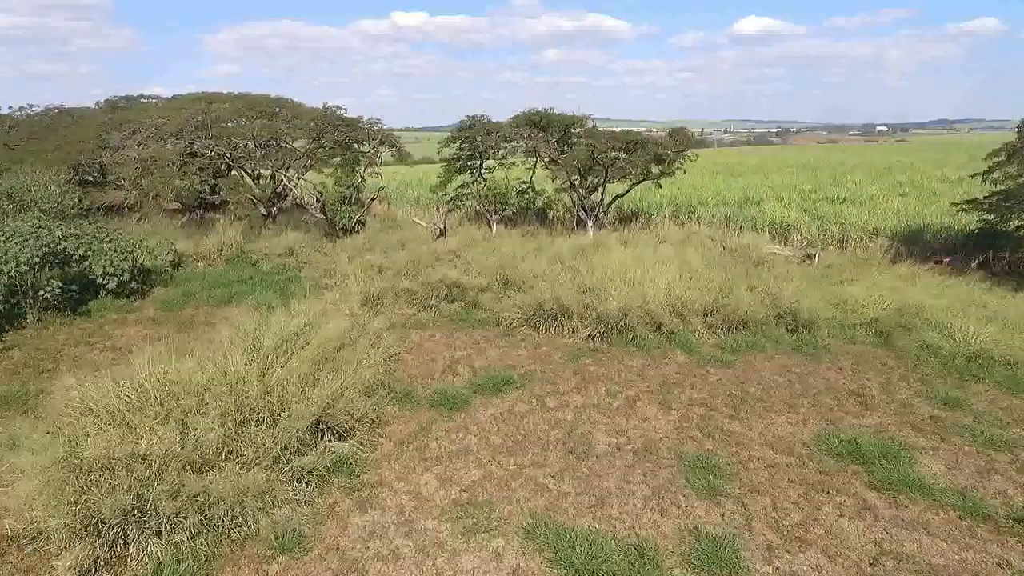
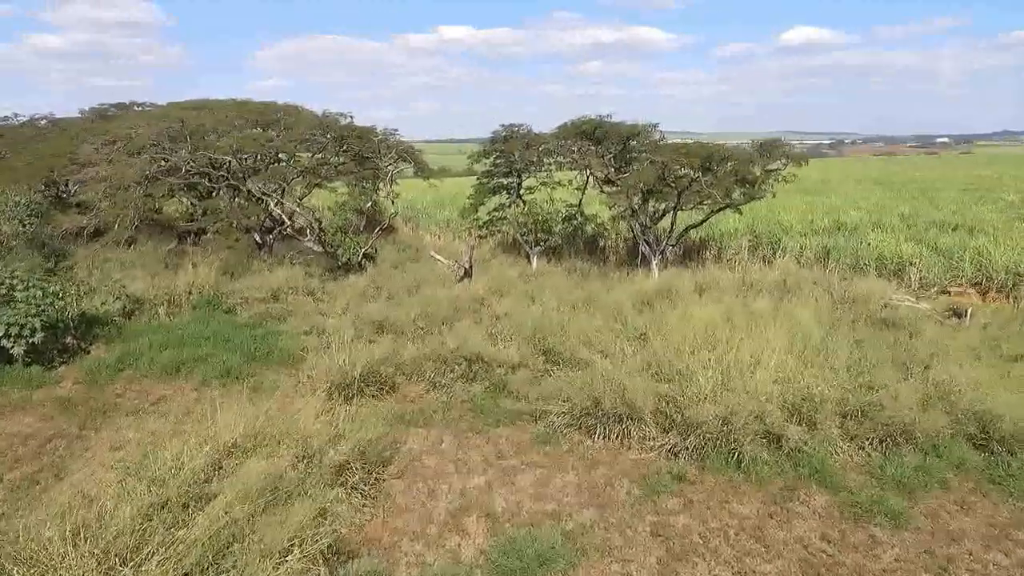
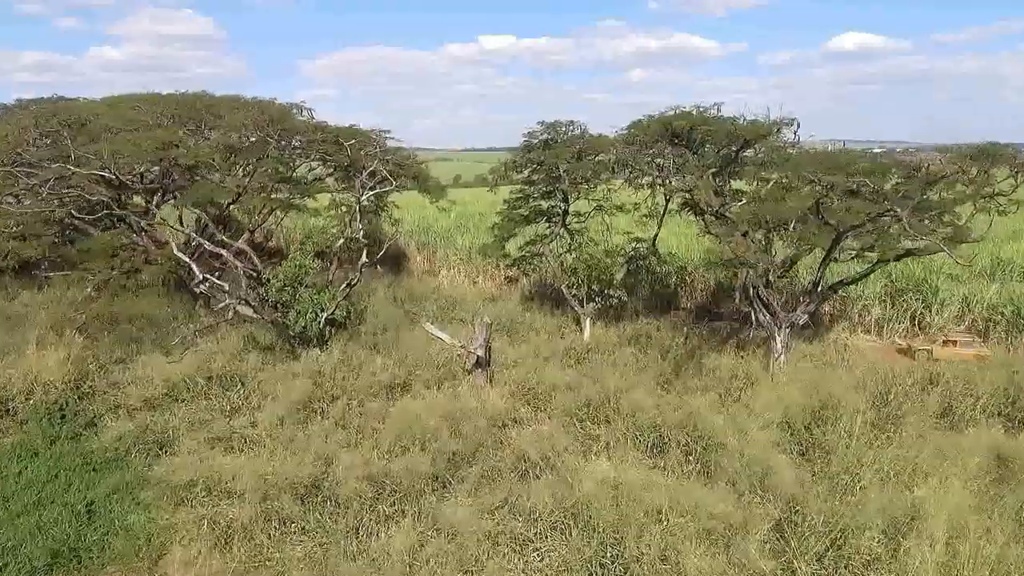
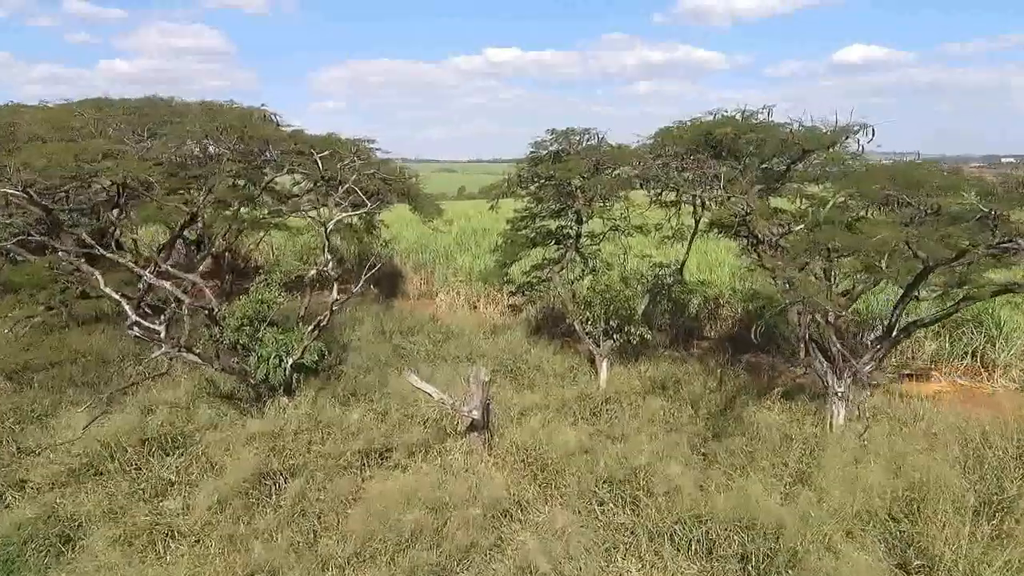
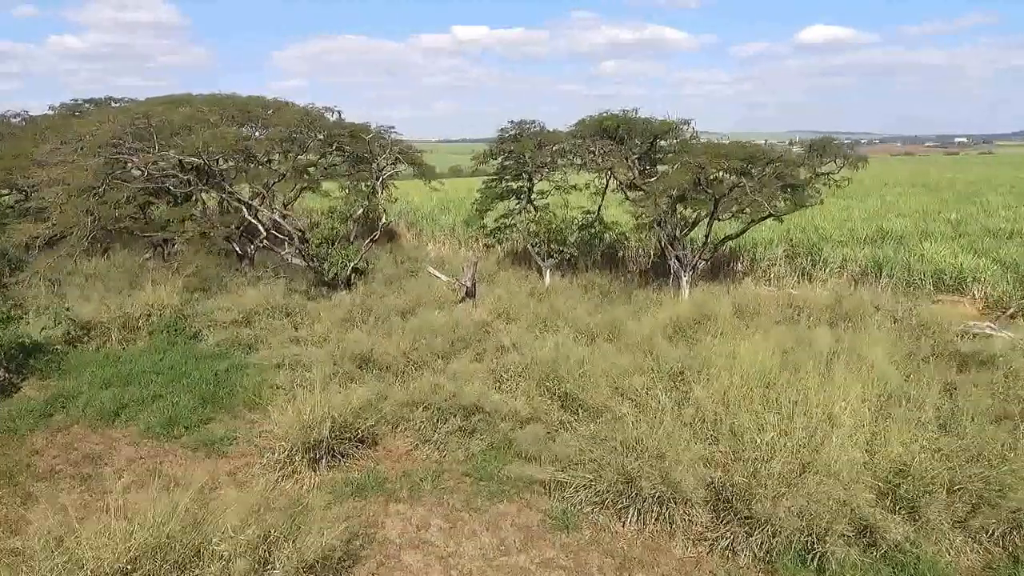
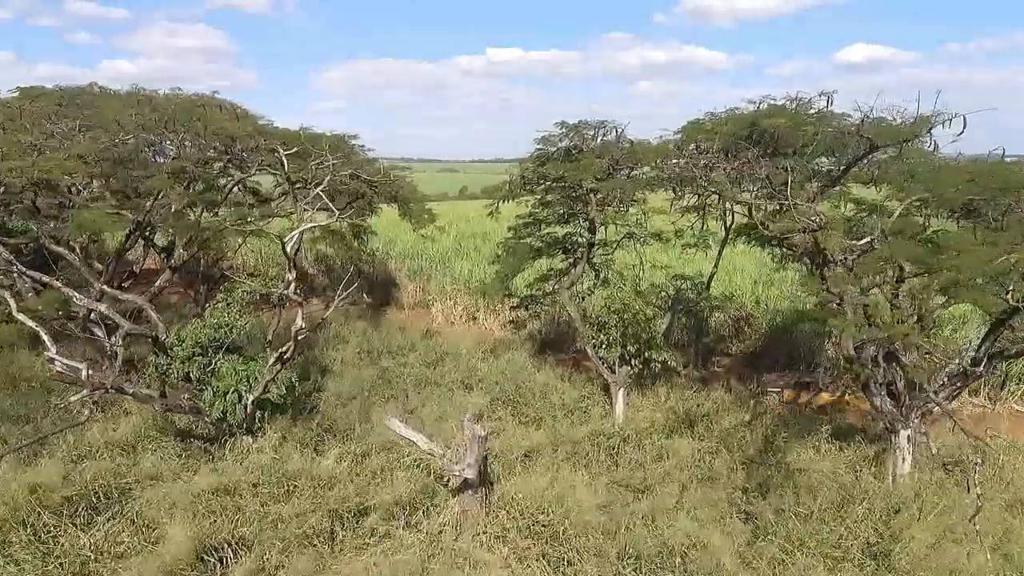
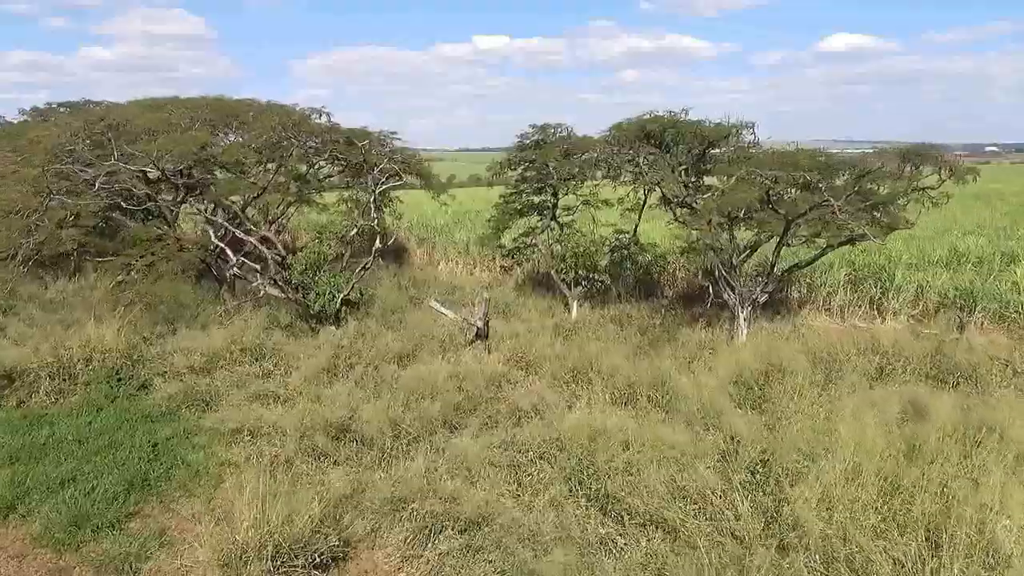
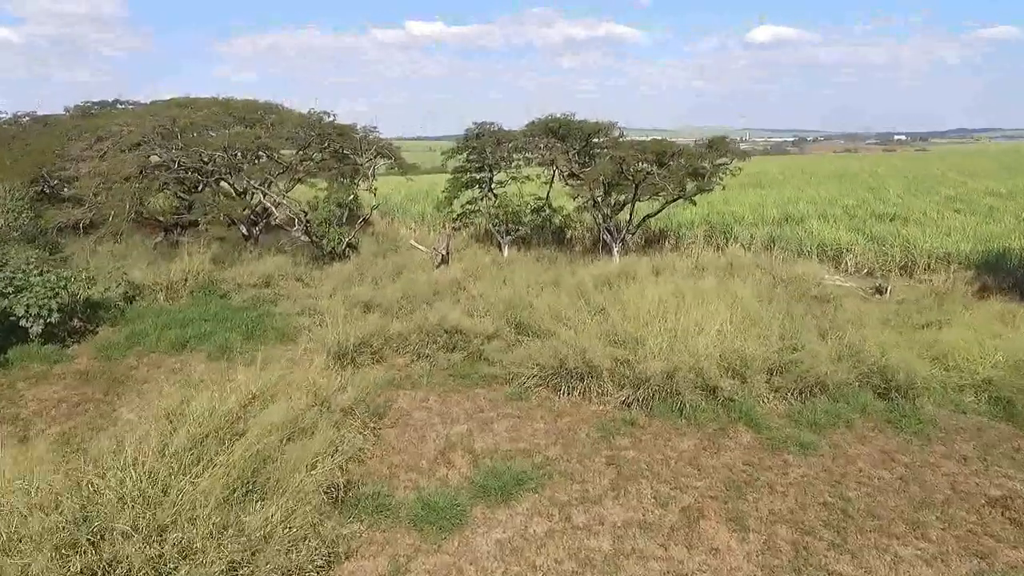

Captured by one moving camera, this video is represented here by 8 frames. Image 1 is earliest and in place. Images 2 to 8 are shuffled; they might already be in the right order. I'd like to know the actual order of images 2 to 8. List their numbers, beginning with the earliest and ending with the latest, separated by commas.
8, 2, 5, 7, 3, 4, 6
